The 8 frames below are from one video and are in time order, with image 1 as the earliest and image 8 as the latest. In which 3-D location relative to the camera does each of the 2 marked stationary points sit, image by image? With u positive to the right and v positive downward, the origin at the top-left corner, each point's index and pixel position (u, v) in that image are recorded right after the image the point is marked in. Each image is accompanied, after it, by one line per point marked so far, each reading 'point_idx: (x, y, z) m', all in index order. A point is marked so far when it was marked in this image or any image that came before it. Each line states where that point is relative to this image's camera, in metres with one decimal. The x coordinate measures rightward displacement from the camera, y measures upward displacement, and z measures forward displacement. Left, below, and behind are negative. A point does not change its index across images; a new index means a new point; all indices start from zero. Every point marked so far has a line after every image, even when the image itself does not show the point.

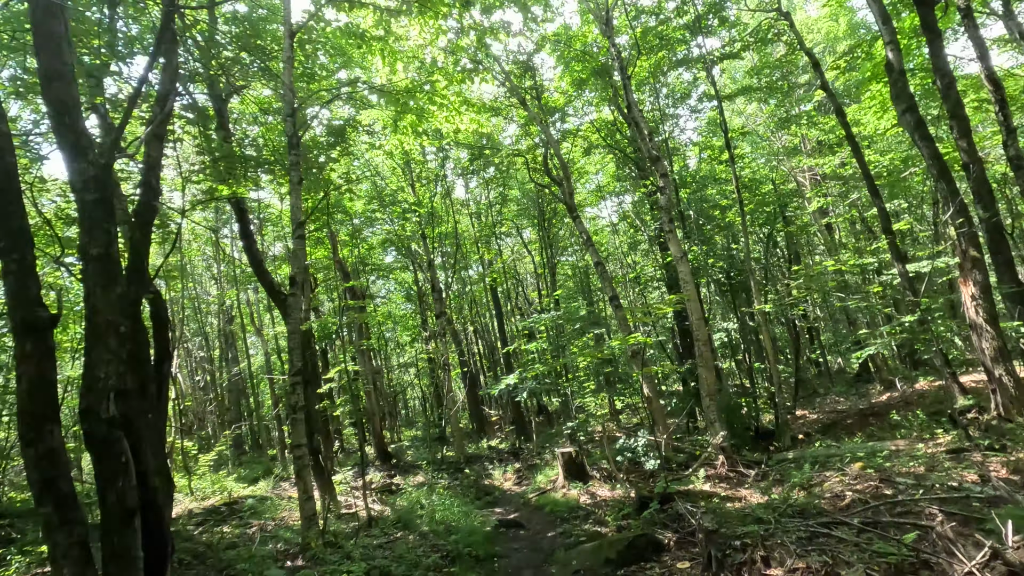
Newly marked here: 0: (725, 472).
0: (+3.3, -2.8, +8.2) m
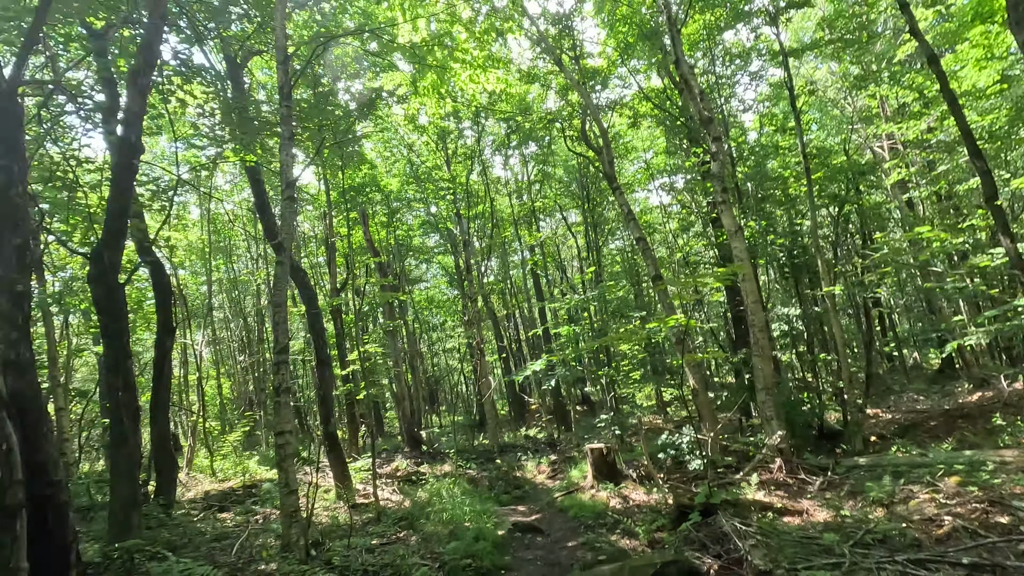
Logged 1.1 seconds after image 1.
0: (+3.6, -2.5, +7.0) m
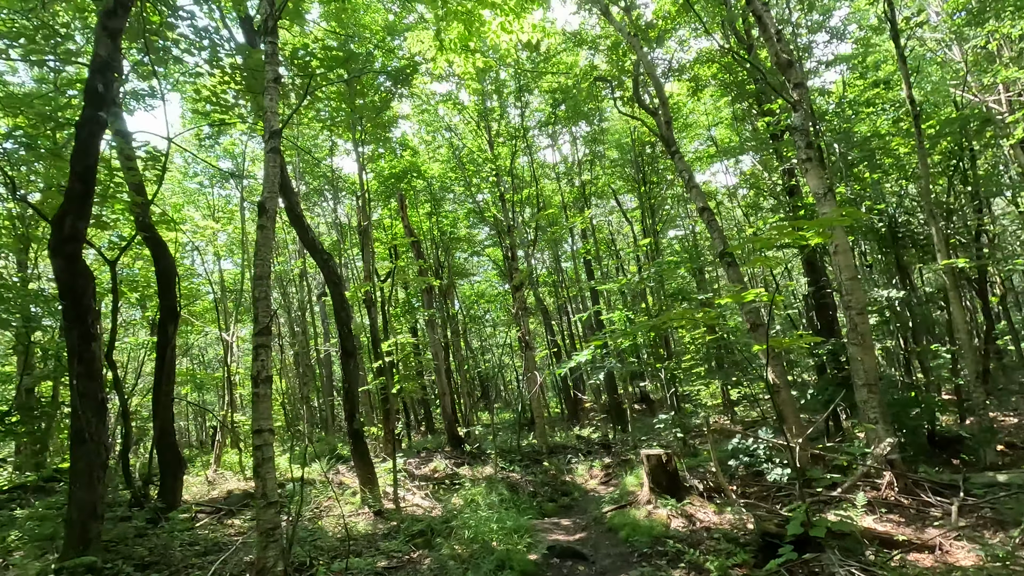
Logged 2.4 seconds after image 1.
0: (+4.0, -2.2, +5.5) m
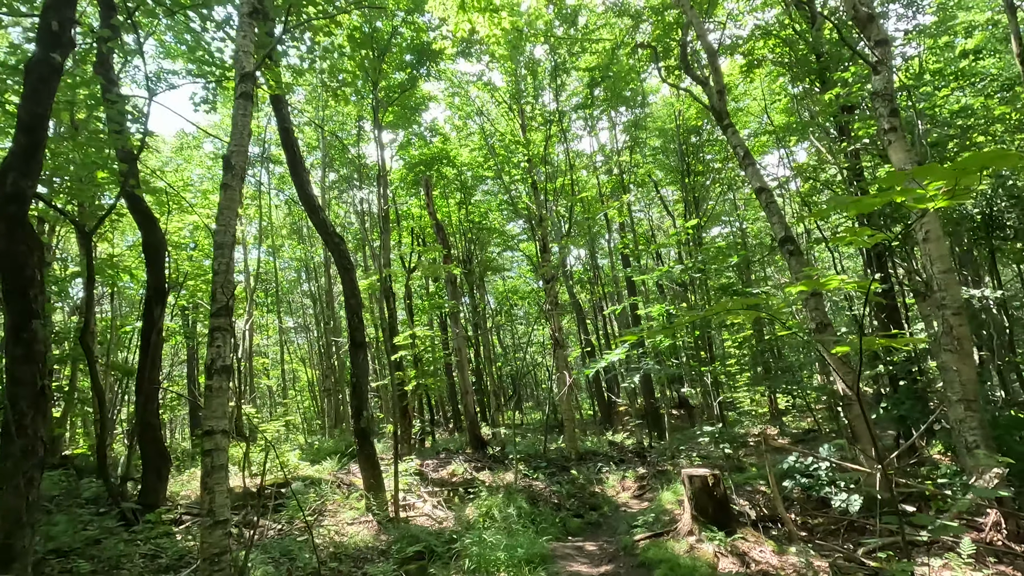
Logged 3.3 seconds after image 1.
0: (+4.1, -2.1, +4.4) m
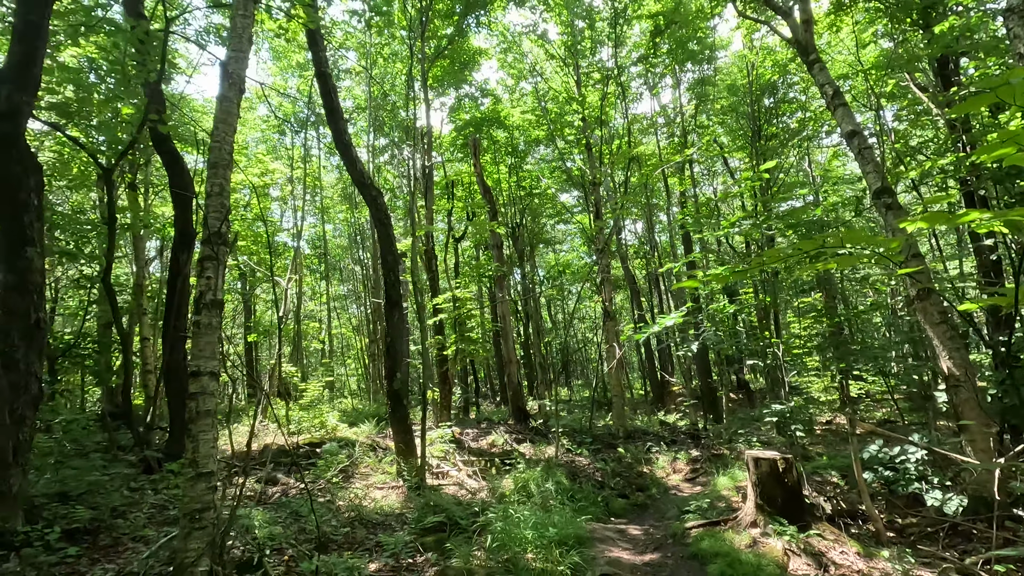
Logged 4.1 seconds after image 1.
0: (+4.3, -1.8, +3.5) m
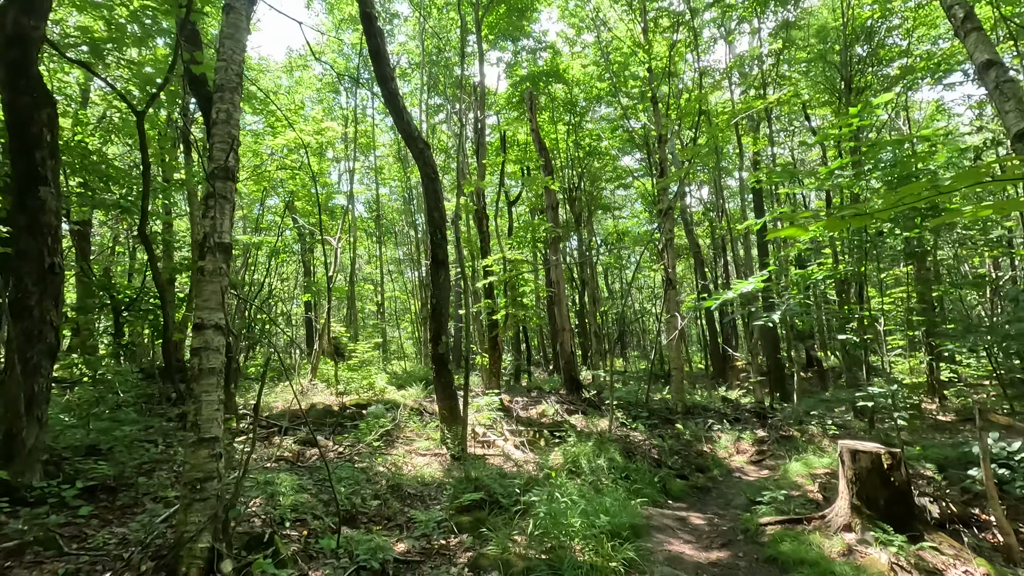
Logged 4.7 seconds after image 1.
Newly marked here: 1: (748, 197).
0: (+4.5, -1.6, +2.6) m
1: (+7.0, +2.7, +15.7) m
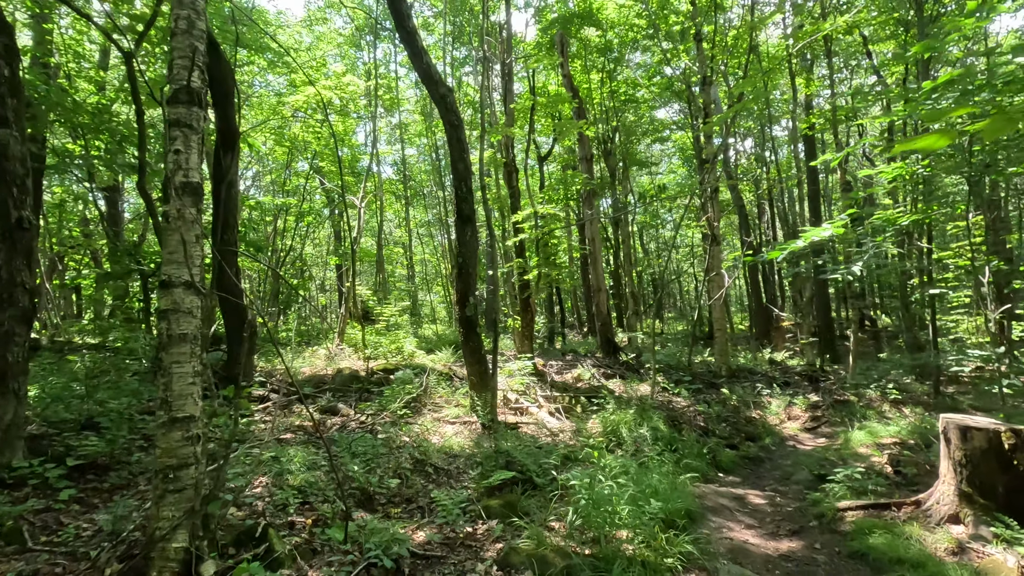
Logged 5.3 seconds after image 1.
0: (+4.7, -1.4, +1.9) m
1: (+7.8, +3.9, +14.5) m
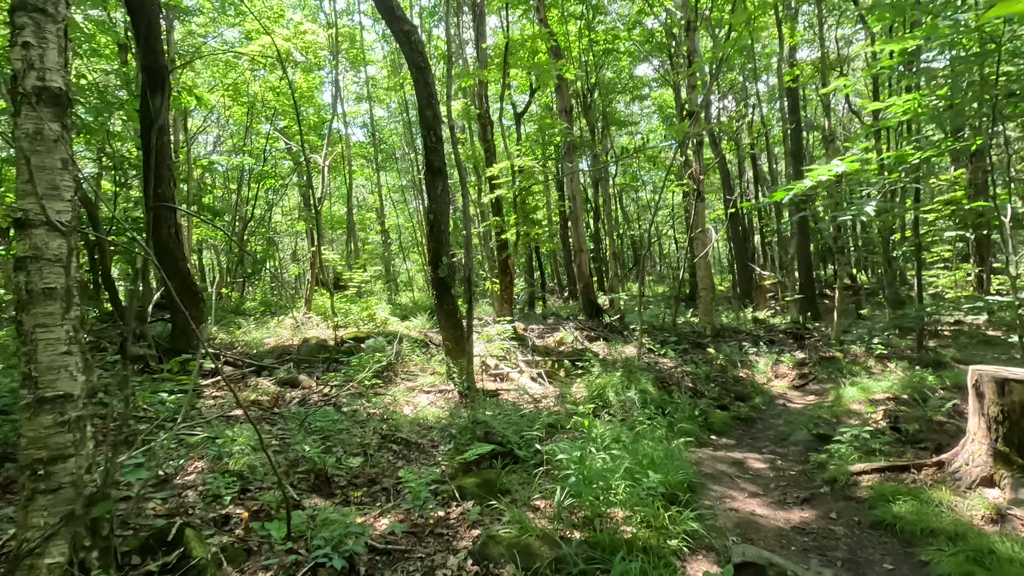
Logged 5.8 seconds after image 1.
0: (+4.6, -1.0, +1.7) m
1: (+7.1, +5.0, +14.1) m
